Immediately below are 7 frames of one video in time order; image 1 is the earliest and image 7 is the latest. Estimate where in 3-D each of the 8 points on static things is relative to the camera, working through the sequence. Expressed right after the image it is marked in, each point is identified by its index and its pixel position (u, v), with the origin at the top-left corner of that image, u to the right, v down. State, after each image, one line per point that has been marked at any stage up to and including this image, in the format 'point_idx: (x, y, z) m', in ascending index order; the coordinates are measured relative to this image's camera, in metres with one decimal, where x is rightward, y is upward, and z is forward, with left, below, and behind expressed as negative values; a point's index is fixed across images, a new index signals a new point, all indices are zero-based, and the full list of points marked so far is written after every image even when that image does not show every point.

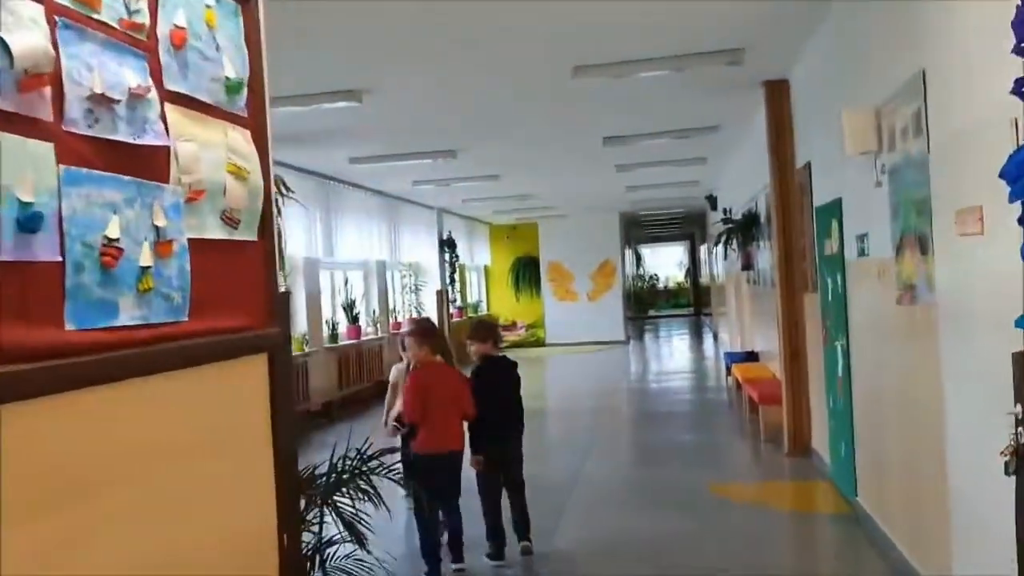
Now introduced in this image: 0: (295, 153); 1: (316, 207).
0: (-2.1, +1.3, +7.9) m
1: (-2.2, +0.9, +9.2) m
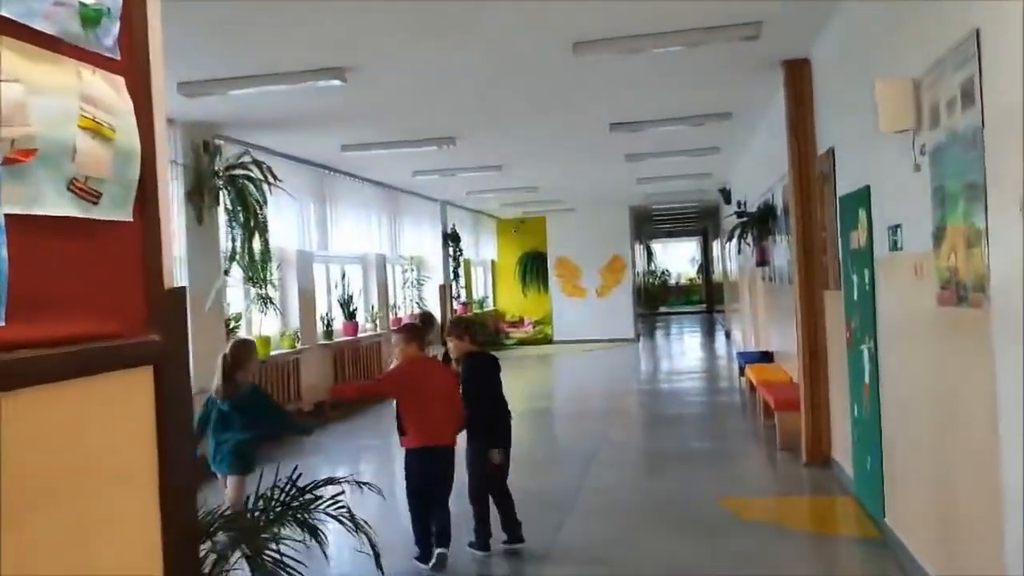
0: (-2.1, +1.4, +7.5) m
1: (-2.2, +1.0, +8.8) m
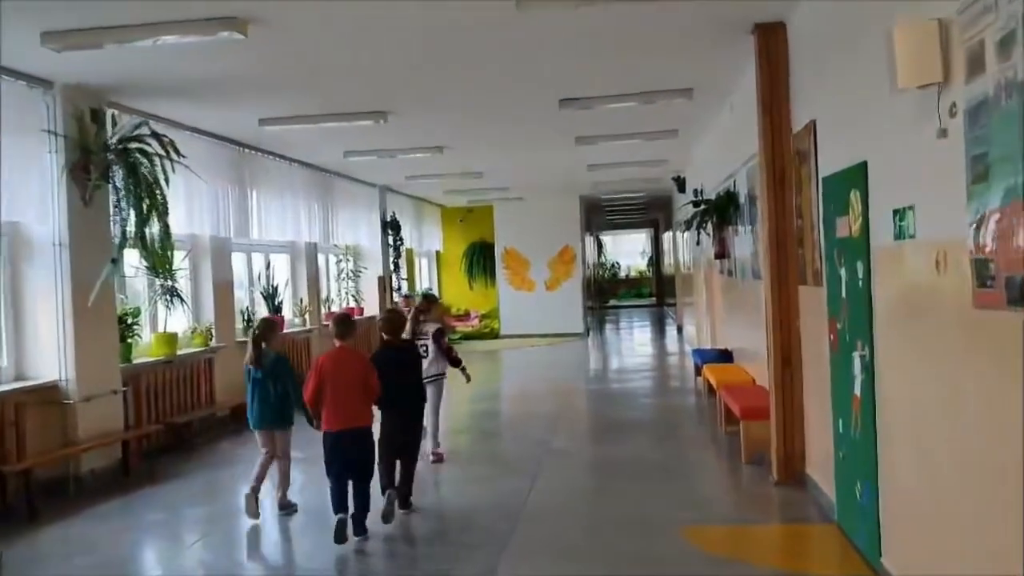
0: (-2.6, +1.5, +6.6) m
1: (-2.8, +1.1, +7.9) m
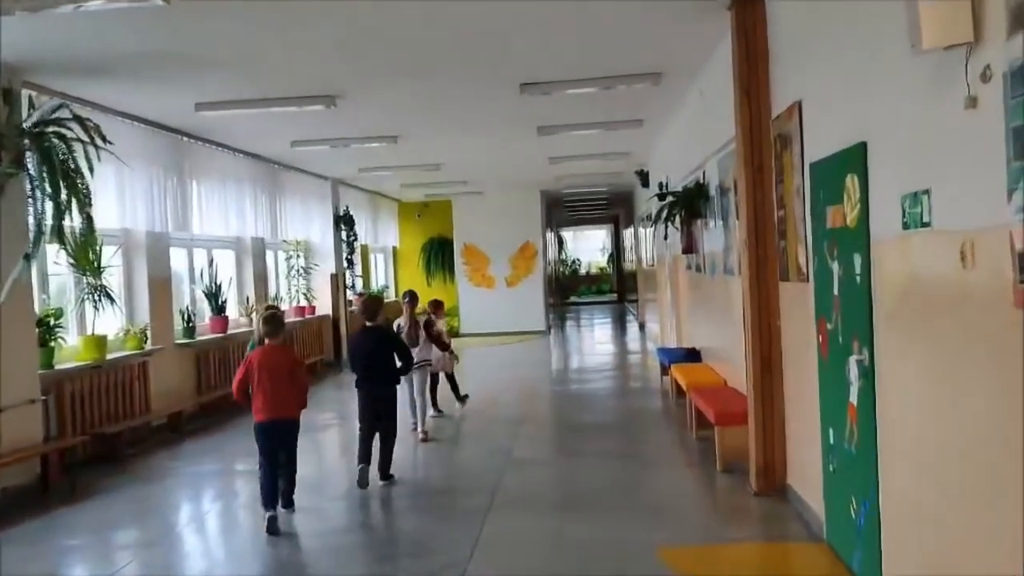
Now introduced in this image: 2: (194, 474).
0: (-2.9, +1.5, +6.1) m
1: (-3.2, +1.1, +7.4) m
2: (-2.4, -1.4, +6.1) m
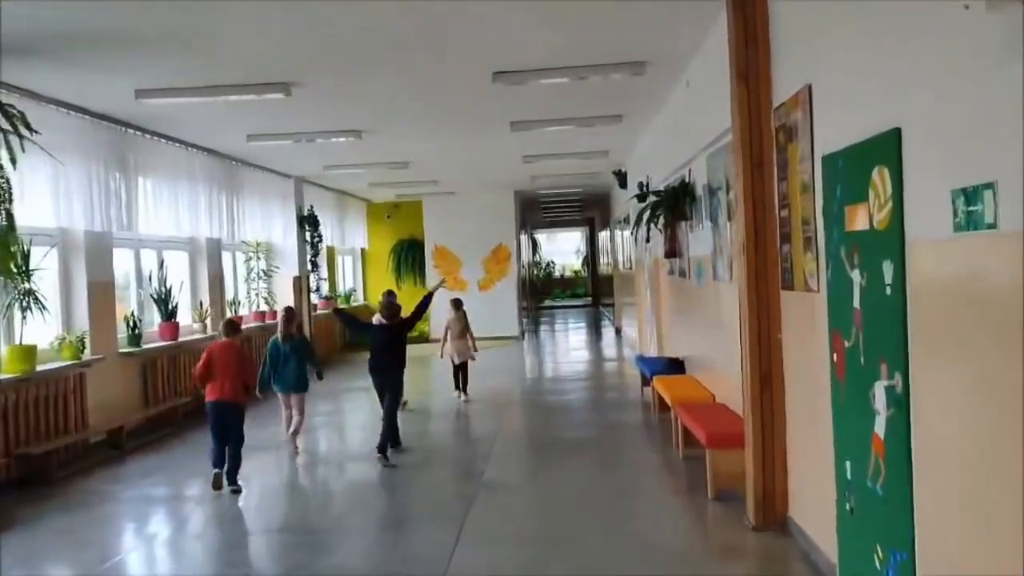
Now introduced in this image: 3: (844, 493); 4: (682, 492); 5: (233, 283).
0: (-3.1, +1.4, +5.5) m
1: (-3.4, +1.1, +6.8) m
2: (-2.6, -1.4, +5.5) m
3: (+1.3, -0.8, +3.1) m
4: (+1.0, -1.2, +4.8) m
5: (-3.4, +0.1, +10.0) m
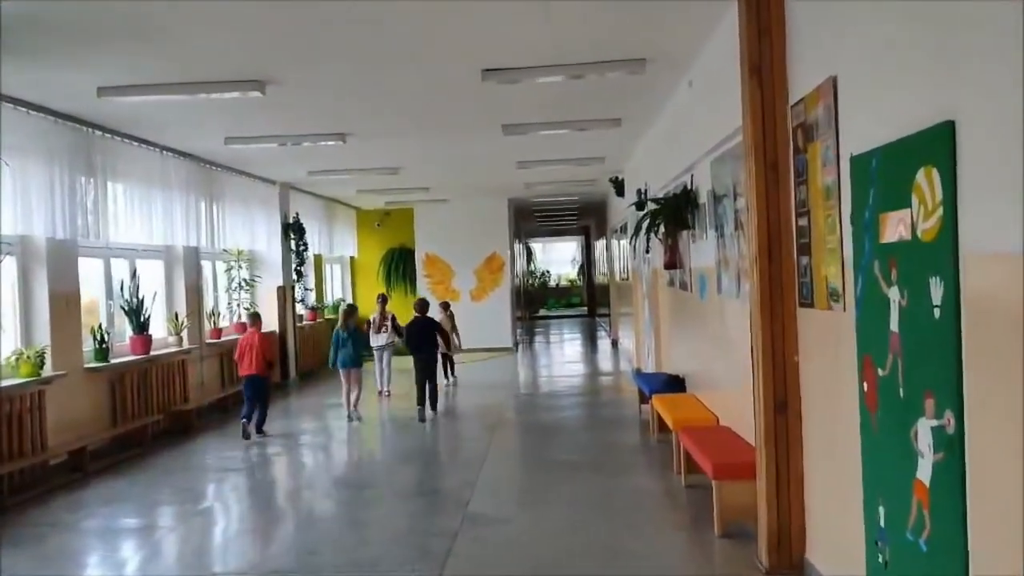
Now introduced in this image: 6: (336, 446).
0: (-3.2, +1.4, +5.1) m
1: (-3.5, +1.0, +6.4) m
2: (-2.6, -1.5, +5.1) m
3: (+1.2, -0.8, +2.7) m
4: (+0.9, -1.3, +4.4) m
5: (-3.5, -0.1, +9.5) m
6: (-1.5, -1.4, +7.1) m
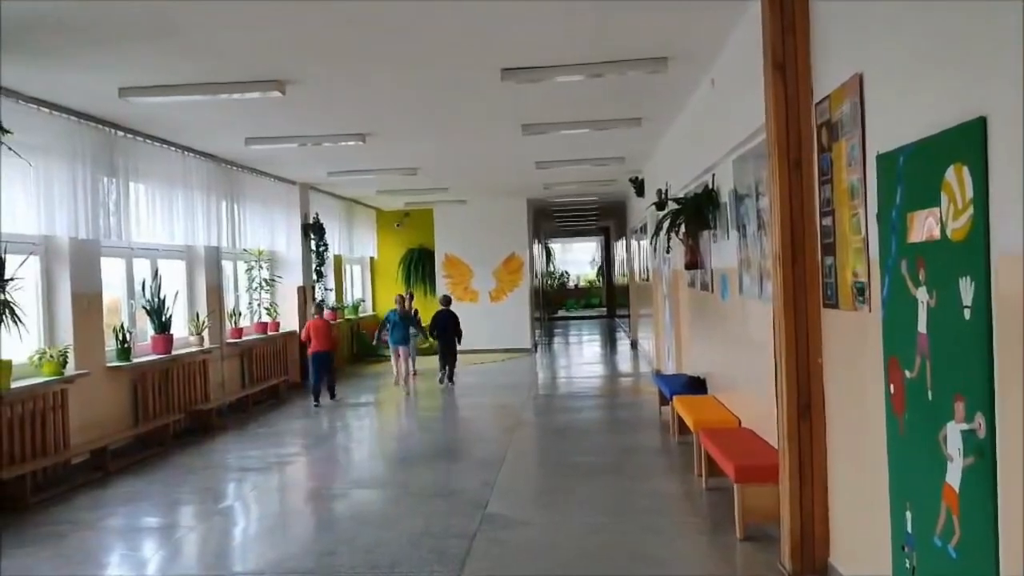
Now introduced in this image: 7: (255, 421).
0: (-3.0, +1.4, +5.1) m
1: (-3.3, +1.0, +6.4) m
2: (-2.5, -1.5, +5.1) m
3: (+1.3, -0.8, +2.6) m
4: (+1.0, -1.3, +4.4) m
5: (-3.3, -0.1, +9.6) m
6: (-1.4, -1.4, +7.1) m
7: (-2.7, -1.4, +8.5) m
